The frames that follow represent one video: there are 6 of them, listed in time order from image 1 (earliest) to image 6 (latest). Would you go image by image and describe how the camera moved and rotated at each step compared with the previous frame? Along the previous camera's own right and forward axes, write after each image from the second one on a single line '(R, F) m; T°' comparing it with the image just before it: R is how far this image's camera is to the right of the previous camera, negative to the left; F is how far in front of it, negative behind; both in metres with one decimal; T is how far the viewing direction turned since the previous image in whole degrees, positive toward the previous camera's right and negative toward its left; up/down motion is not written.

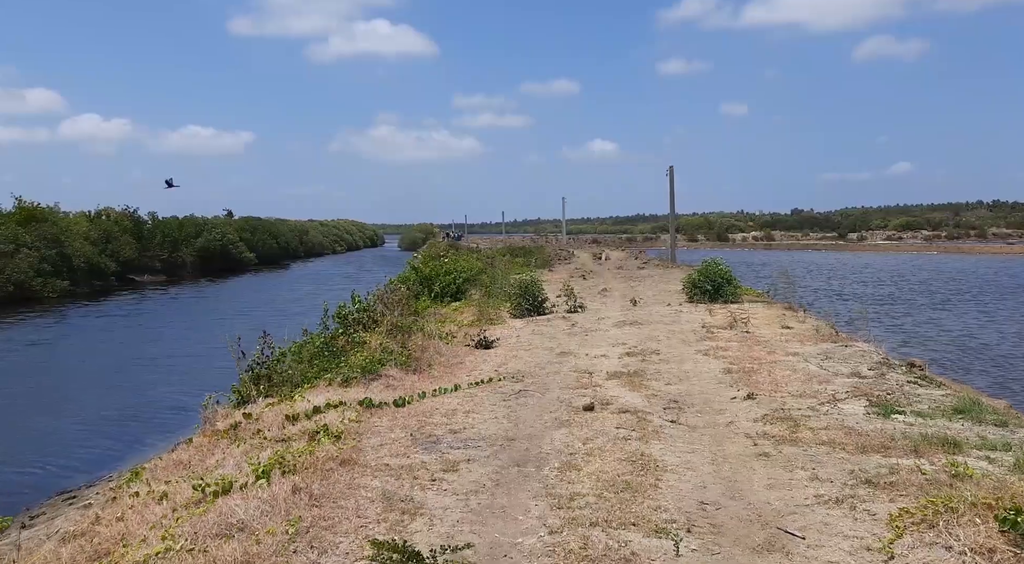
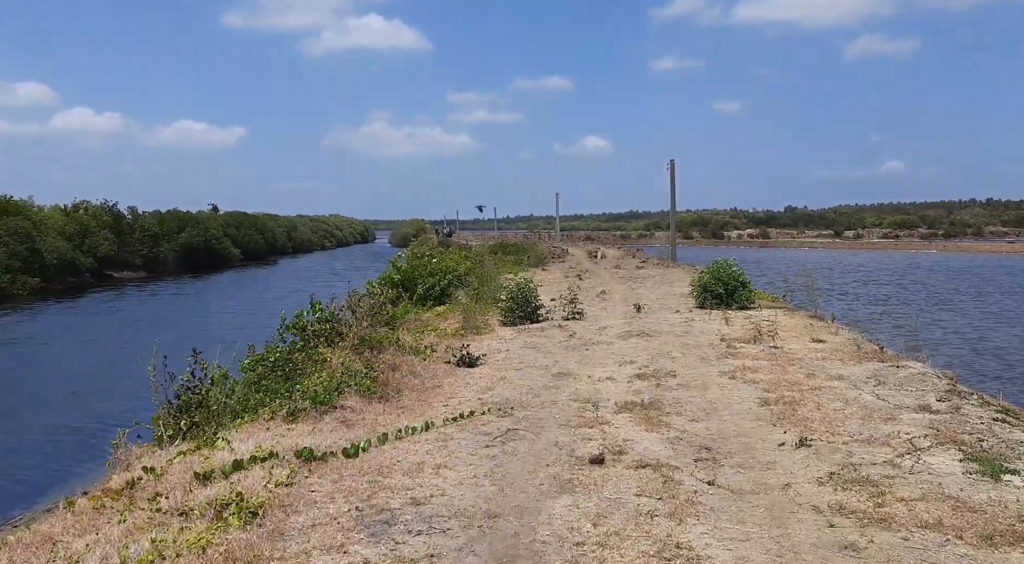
(+0.1, +2.3) m; 0°
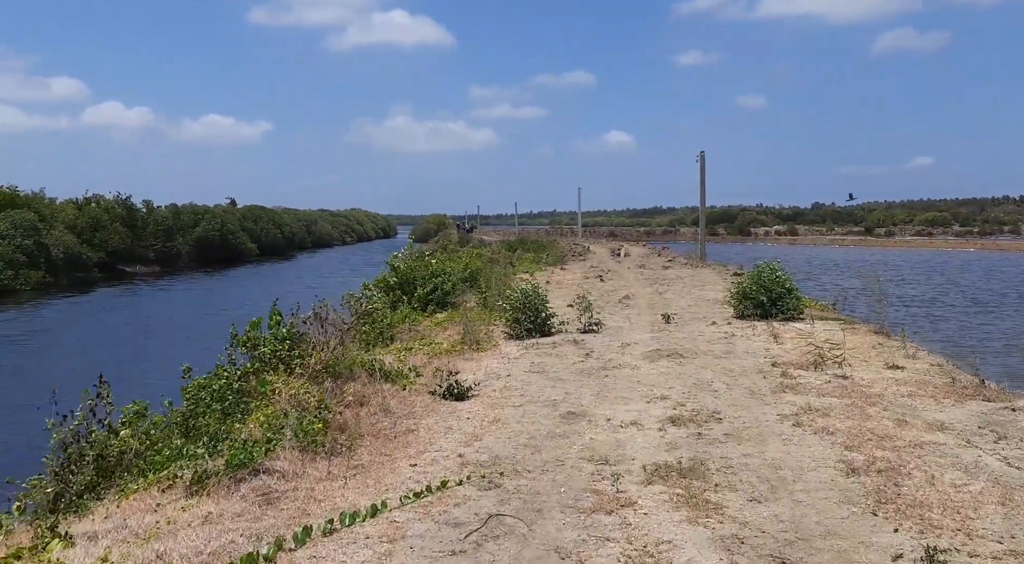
(+0.3, +2.7) m; -1°
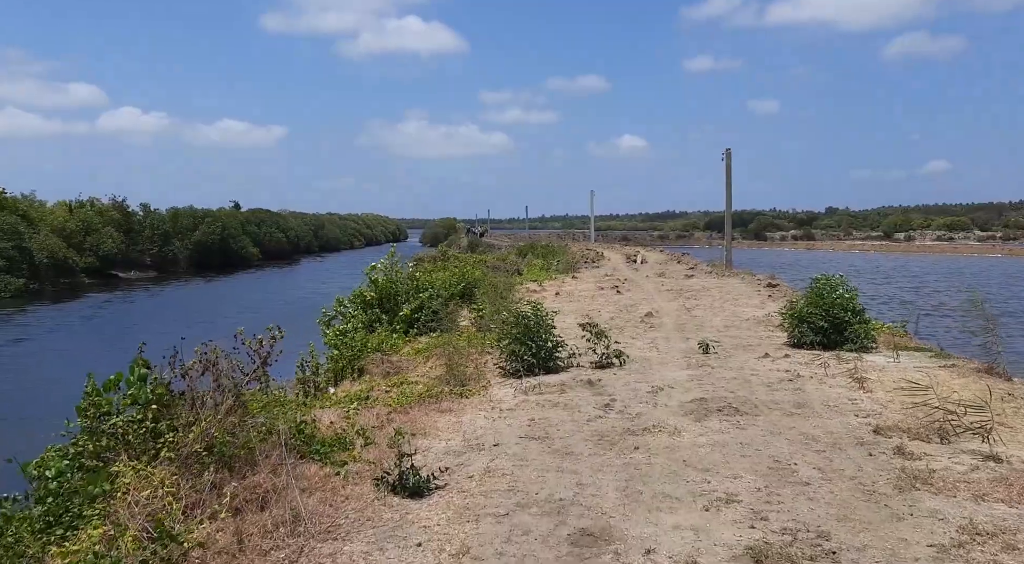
(+0.2, +3.6) m; -1°
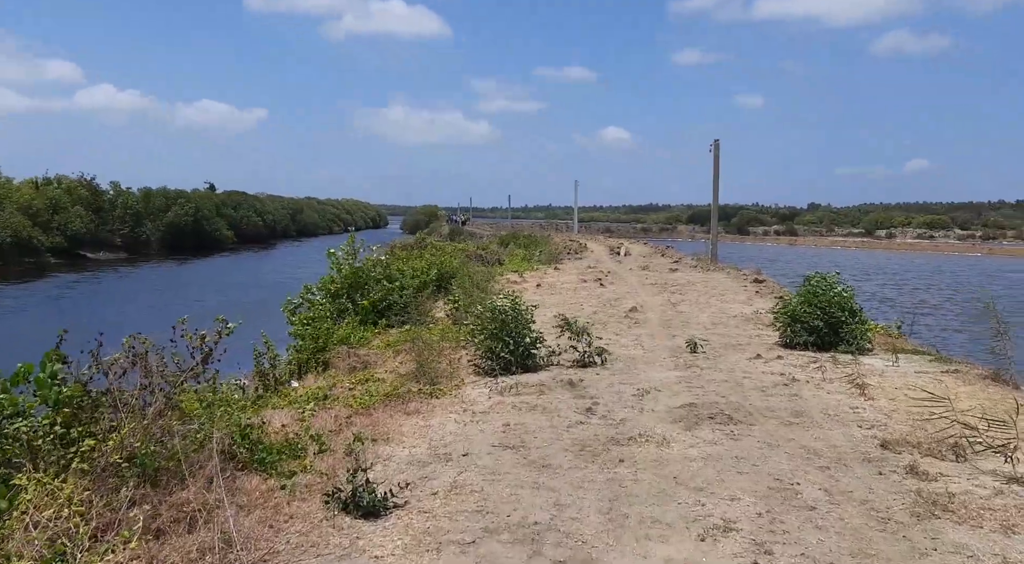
(+0.1, +0.8) m; +1°
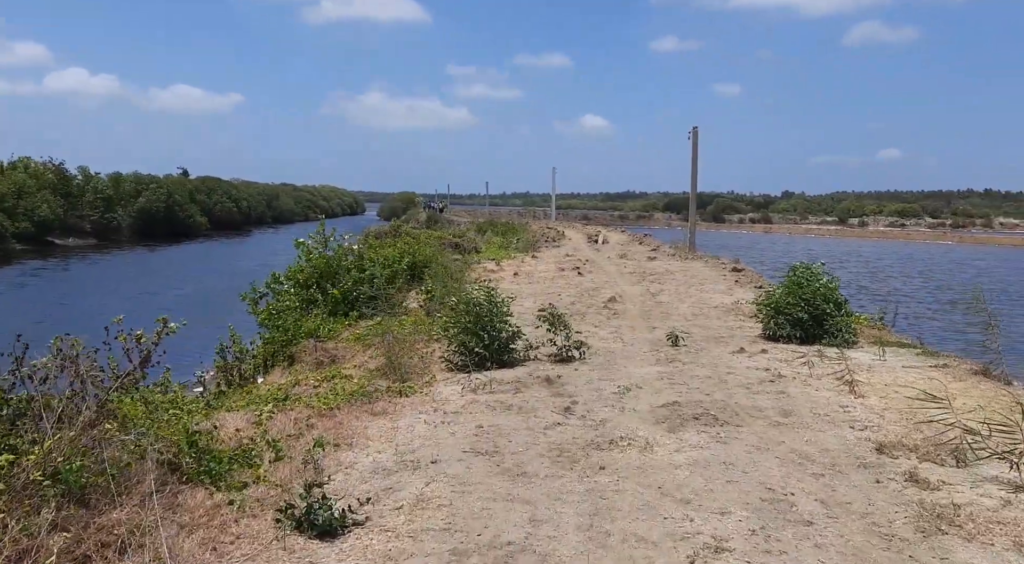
(0.0, +0.6) m; +1°
